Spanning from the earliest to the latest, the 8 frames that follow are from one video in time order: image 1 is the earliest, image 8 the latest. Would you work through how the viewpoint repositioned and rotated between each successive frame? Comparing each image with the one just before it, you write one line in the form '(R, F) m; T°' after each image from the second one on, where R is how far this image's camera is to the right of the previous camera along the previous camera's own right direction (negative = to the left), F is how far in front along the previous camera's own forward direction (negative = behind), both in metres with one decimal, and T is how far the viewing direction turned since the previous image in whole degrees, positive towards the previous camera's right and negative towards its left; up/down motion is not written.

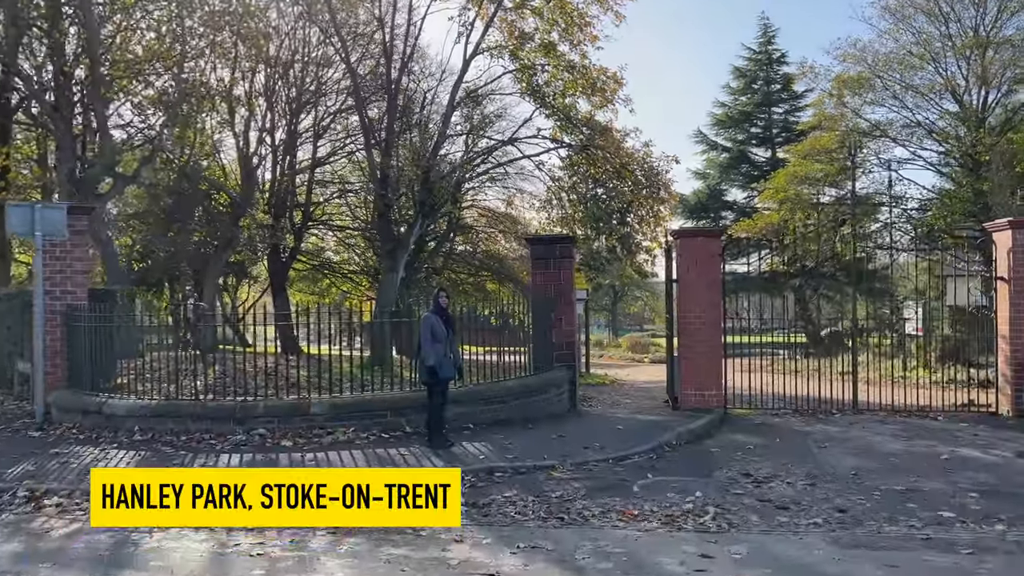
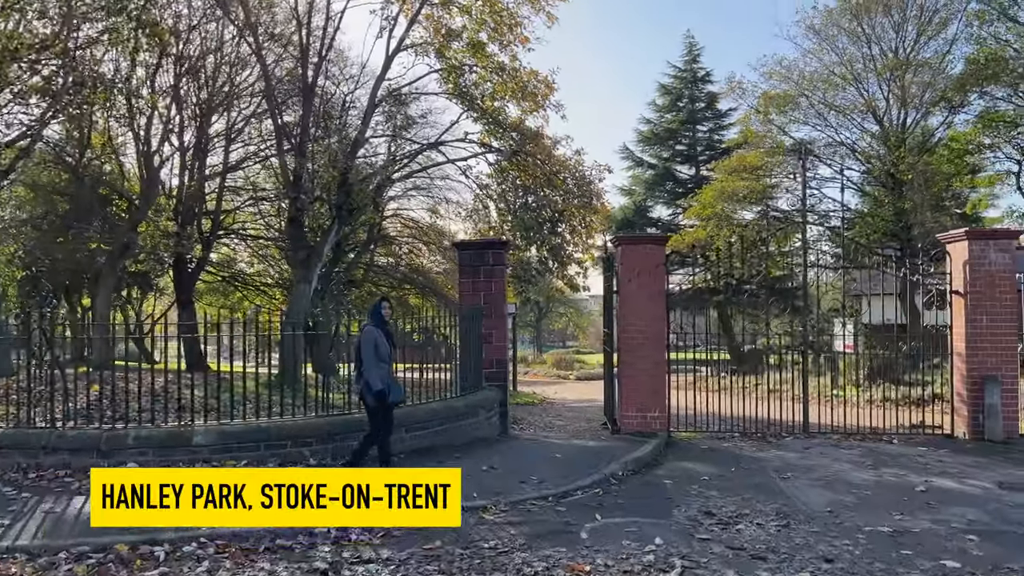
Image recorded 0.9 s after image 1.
(0.0, +0.9) m; +5°
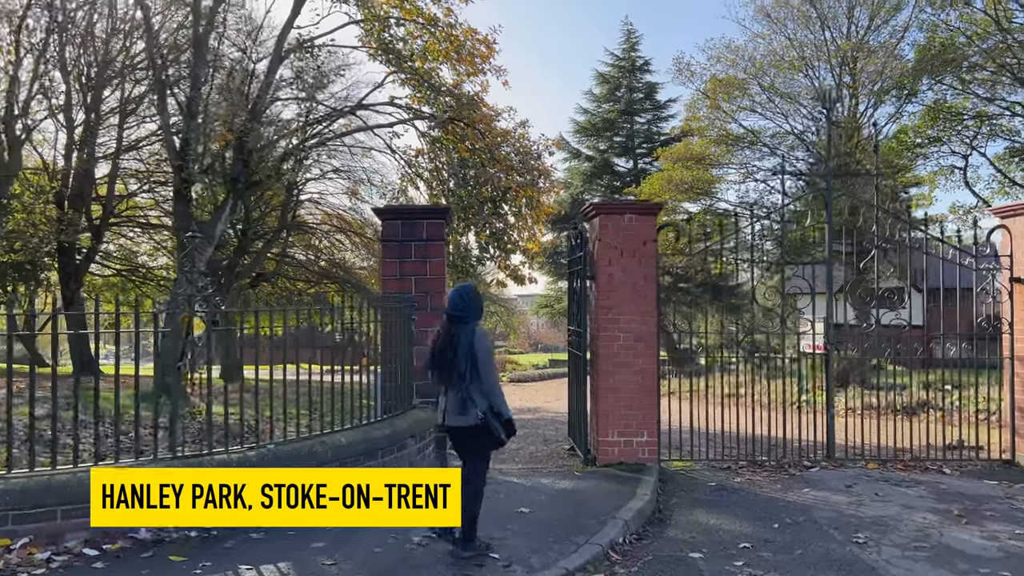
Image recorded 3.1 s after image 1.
(-0.1, +2.1) m; +5°
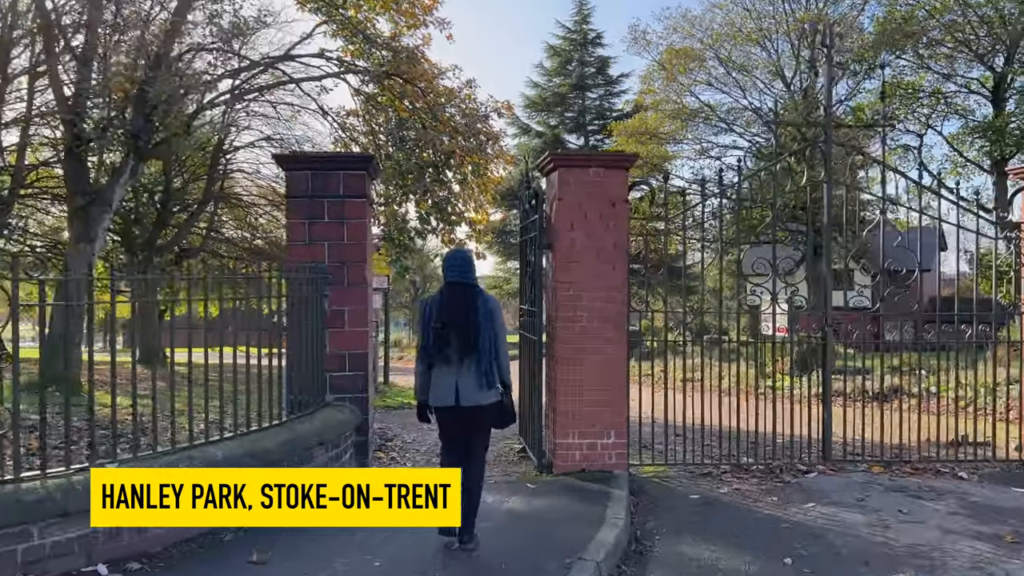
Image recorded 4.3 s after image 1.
(+0.1, +1.2) m; +4°
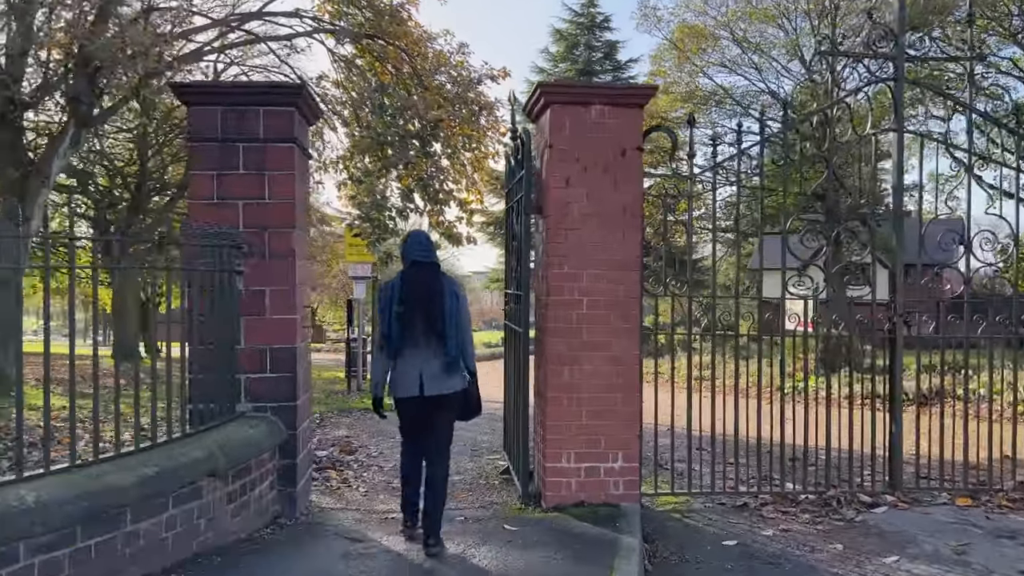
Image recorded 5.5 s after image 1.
(+0.1, +1.2) m; -1°
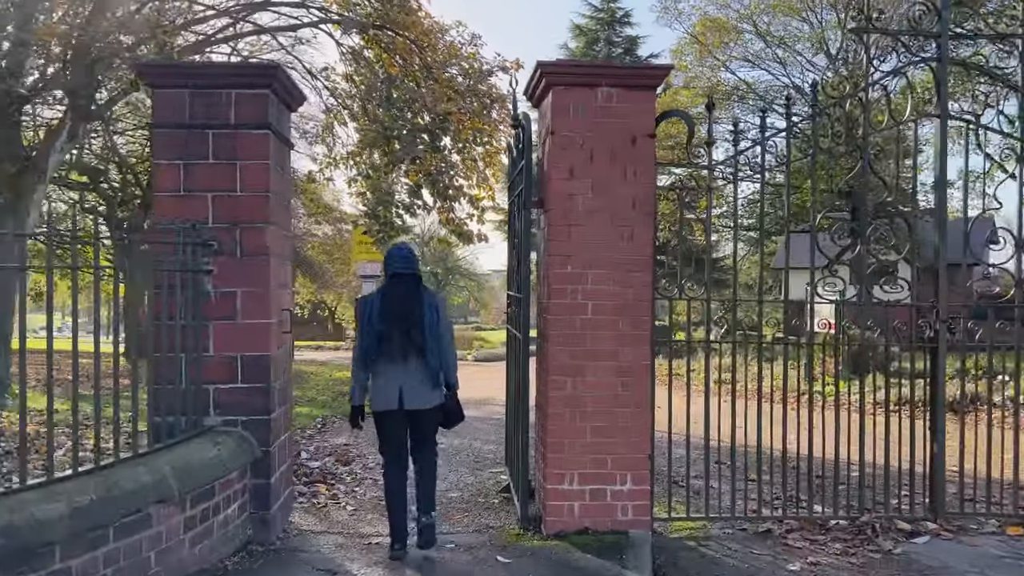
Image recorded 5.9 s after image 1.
(+0.1, +0.4) m; -1°
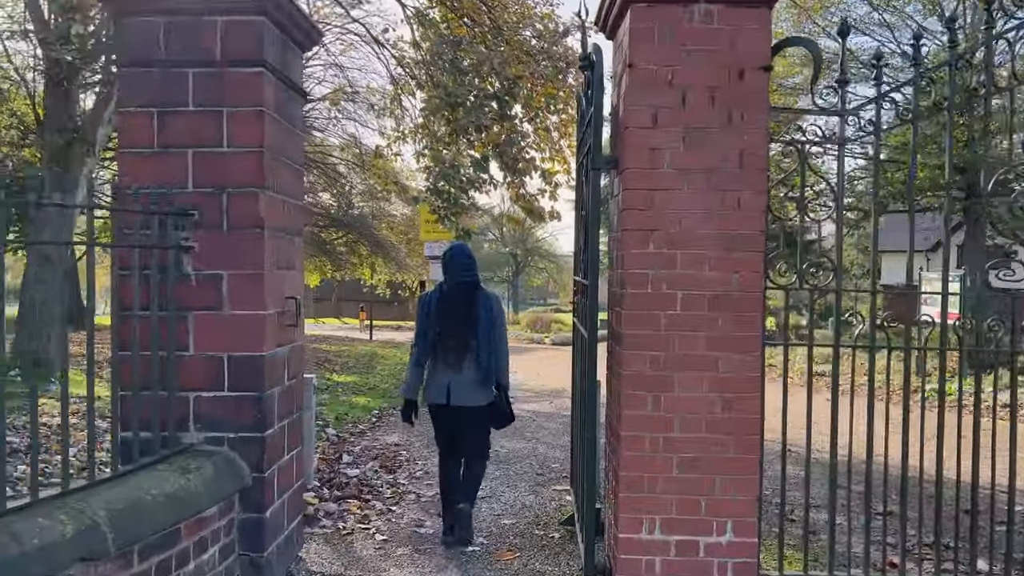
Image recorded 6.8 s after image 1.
(+0.1, +0.8) m; -6°
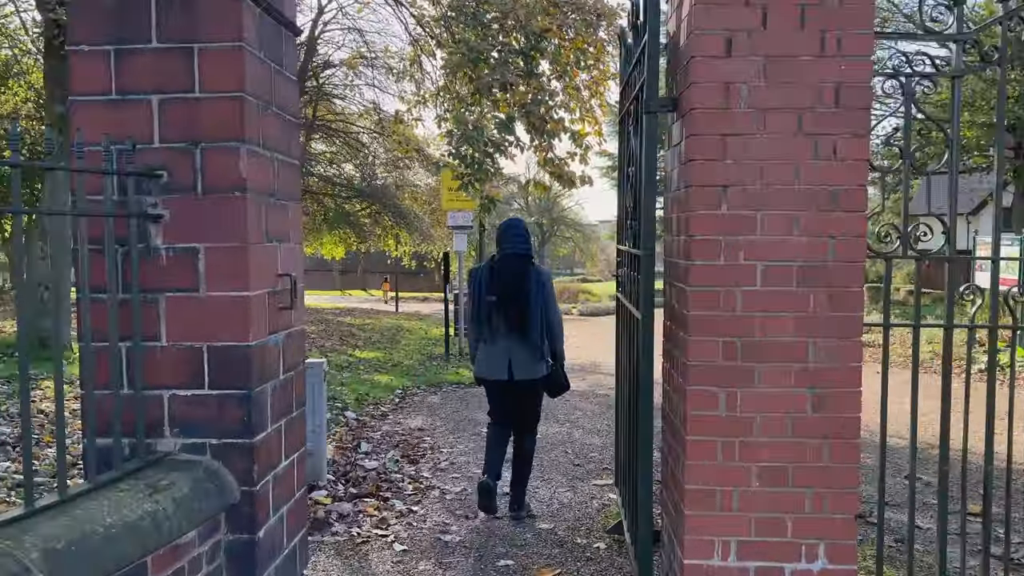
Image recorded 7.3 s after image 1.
(0.0, +0.5) m; -2°
